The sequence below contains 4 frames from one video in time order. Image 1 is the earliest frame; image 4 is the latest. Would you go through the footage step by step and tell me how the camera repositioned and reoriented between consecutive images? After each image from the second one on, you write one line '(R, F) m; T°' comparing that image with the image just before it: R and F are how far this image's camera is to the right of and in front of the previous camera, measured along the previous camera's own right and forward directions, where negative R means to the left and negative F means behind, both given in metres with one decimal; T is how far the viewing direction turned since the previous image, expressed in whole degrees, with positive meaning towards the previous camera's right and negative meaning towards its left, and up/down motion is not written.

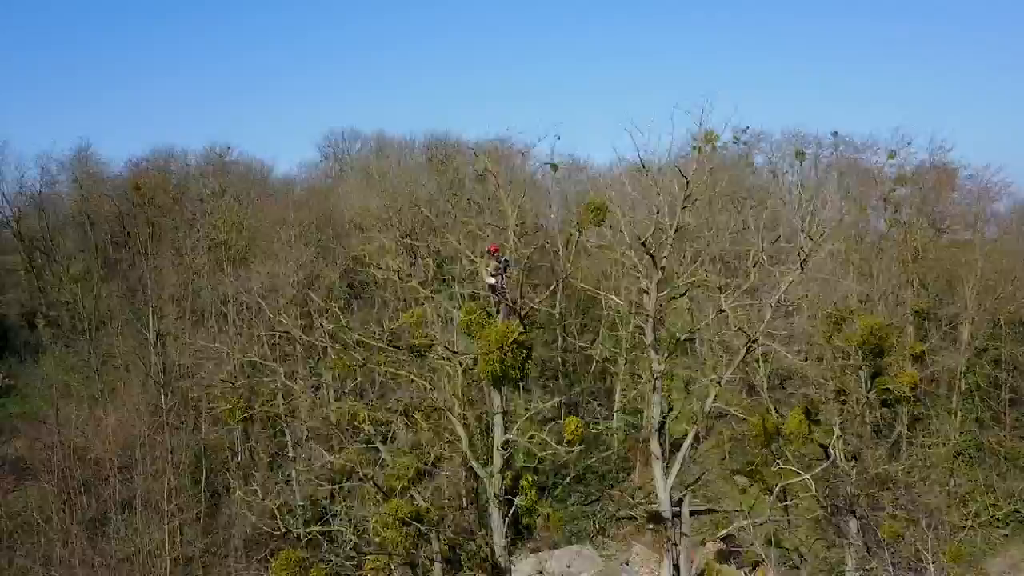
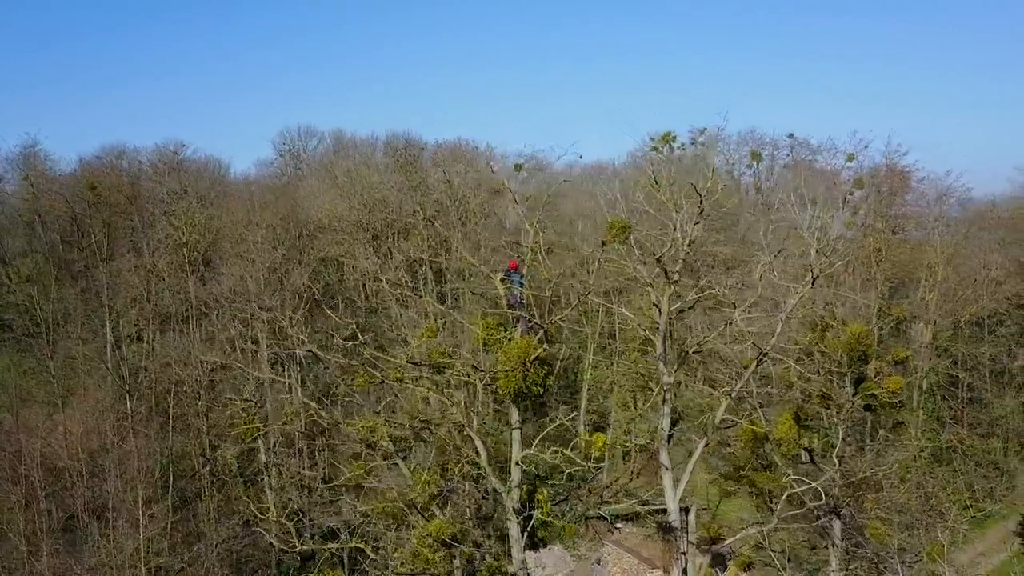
(-2.0, -0.2) m; +3°
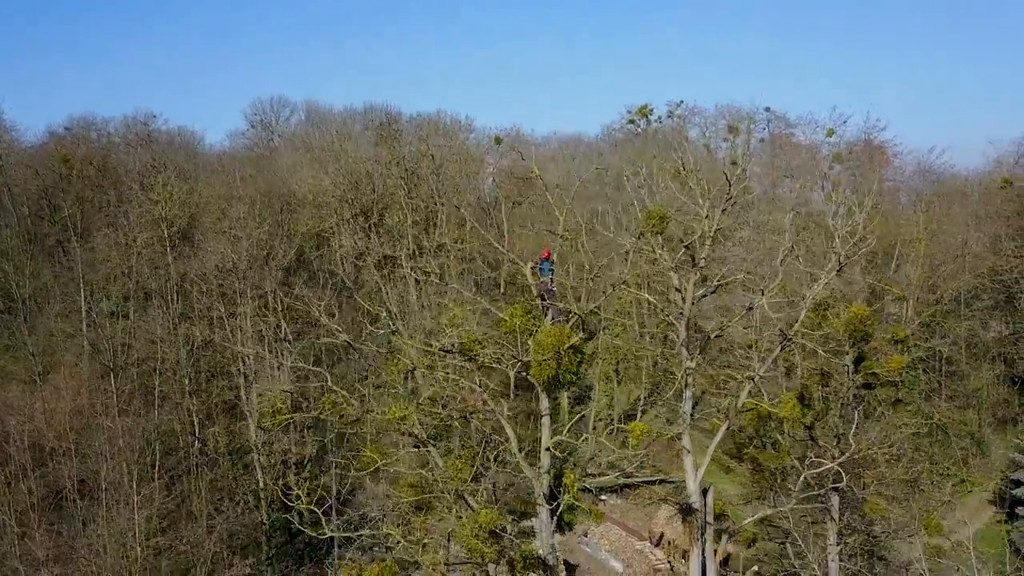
(-1.9, 0.0) m; +2°
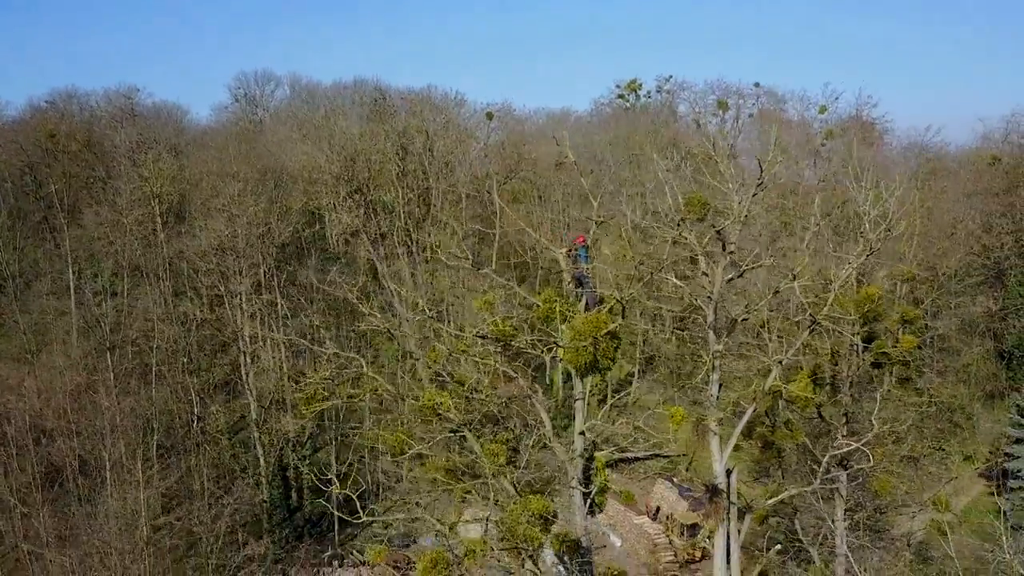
(-1.6, 0.0) m; +1°
